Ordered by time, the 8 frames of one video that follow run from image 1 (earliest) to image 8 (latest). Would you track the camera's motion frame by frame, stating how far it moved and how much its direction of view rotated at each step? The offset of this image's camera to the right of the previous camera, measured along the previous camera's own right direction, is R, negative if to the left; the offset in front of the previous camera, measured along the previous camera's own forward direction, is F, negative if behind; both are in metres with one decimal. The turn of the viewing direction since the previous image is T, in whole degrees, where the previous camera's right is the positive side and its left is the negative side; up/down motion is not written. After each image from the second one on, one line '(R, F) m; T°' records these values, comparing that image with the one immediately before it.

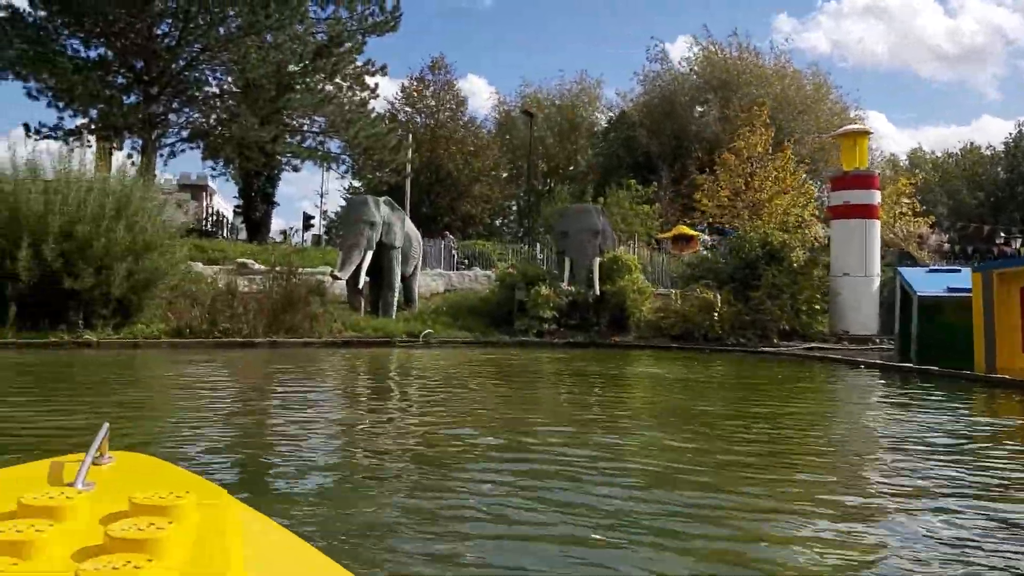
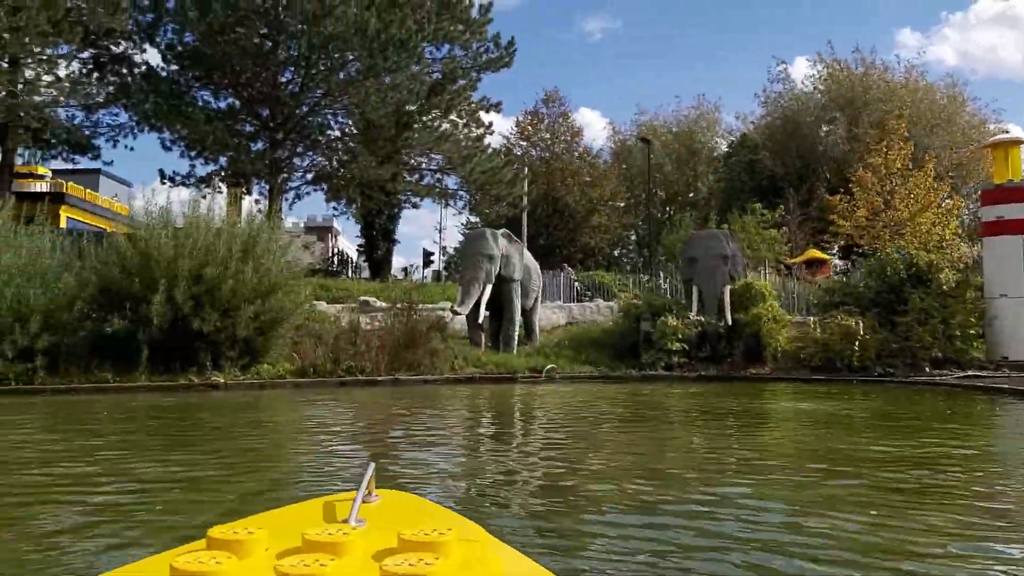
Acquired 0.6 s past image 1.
(-0.1, +0.5) m; -7°
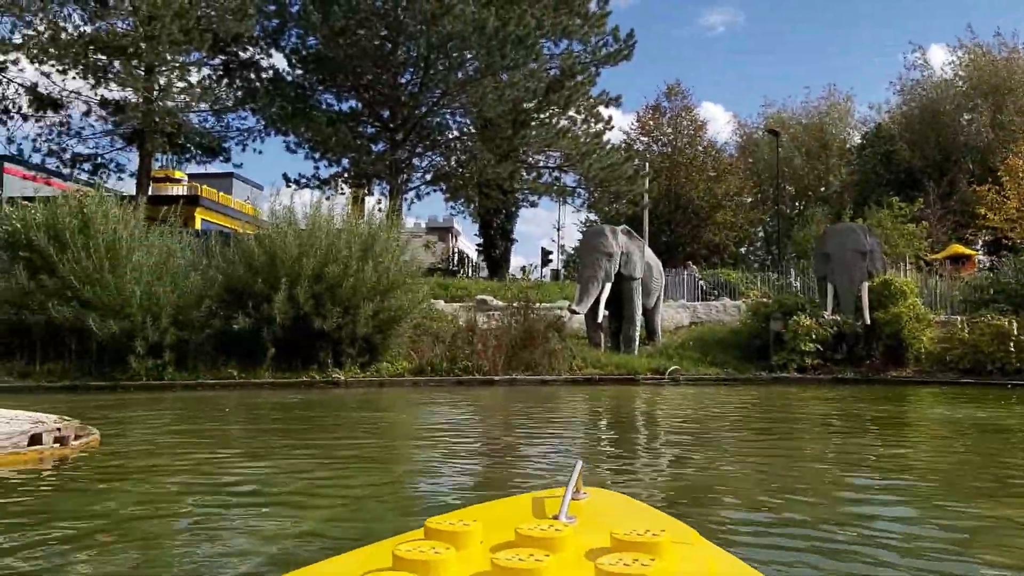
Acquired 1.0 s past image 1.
(0.0, +0.4) m; -7°
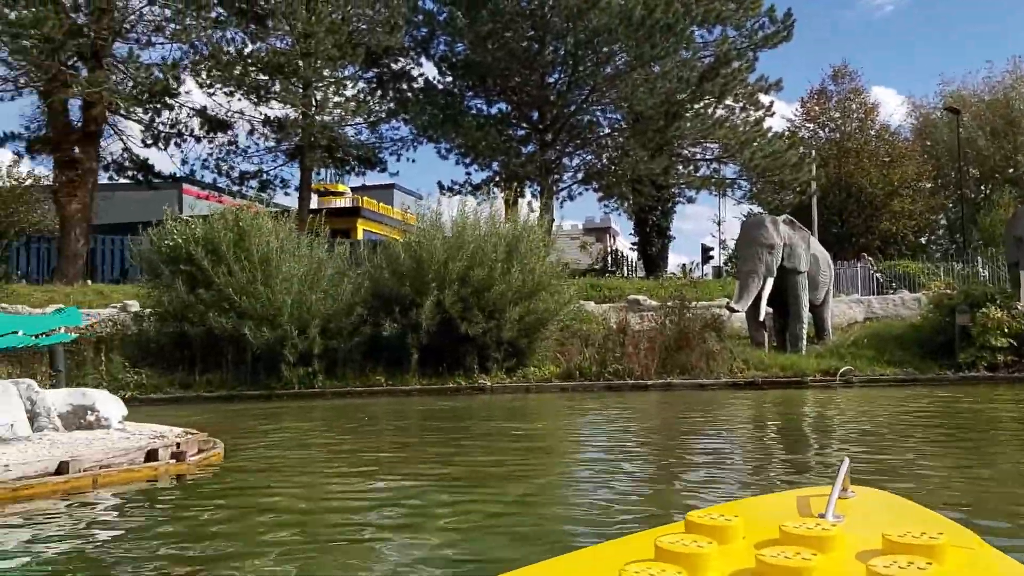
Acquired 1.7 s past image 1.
(+0.2, +0.6) m; -10°
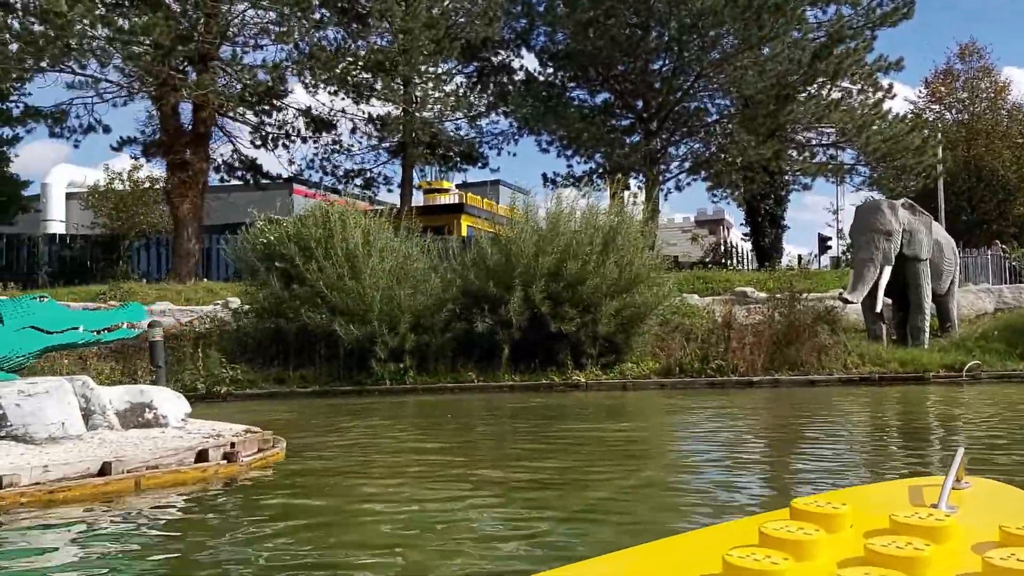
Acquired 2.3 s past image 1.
(+0.3, +0.6) m; -7°
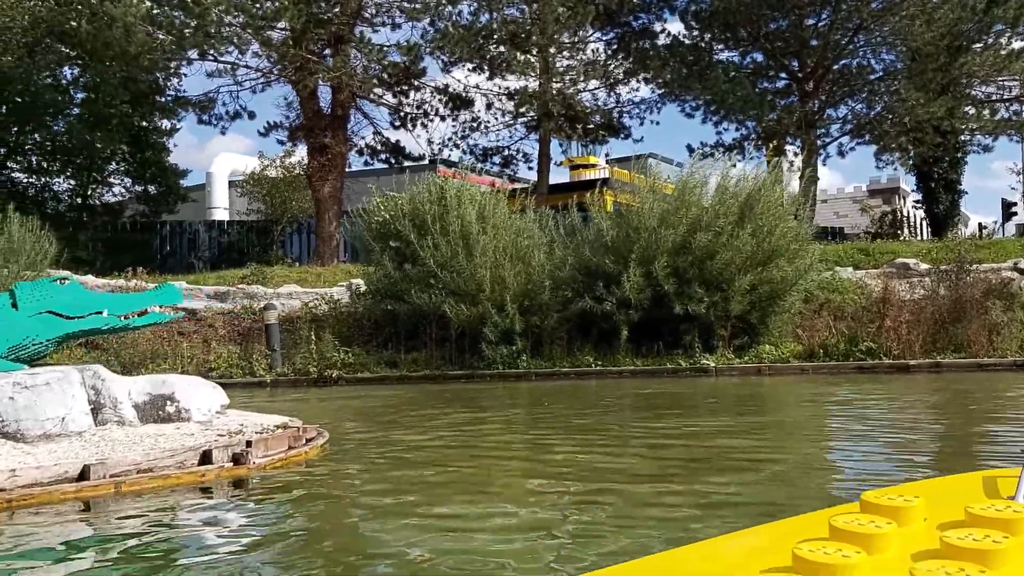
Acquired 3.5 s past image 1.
(+0.6, +1.1) m; -10°
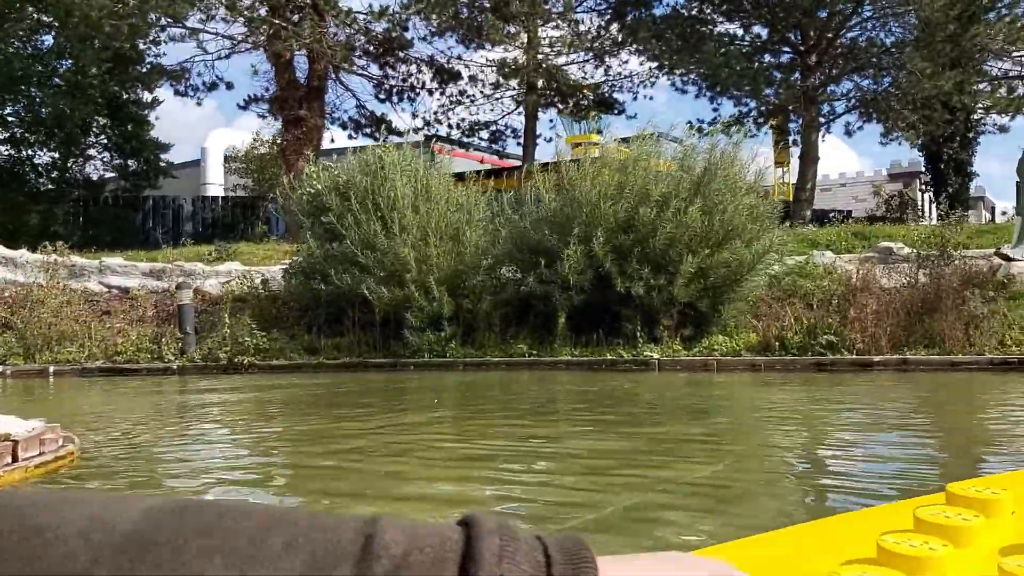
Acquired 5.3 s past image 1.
(+1.3, +1.4) m; -1°
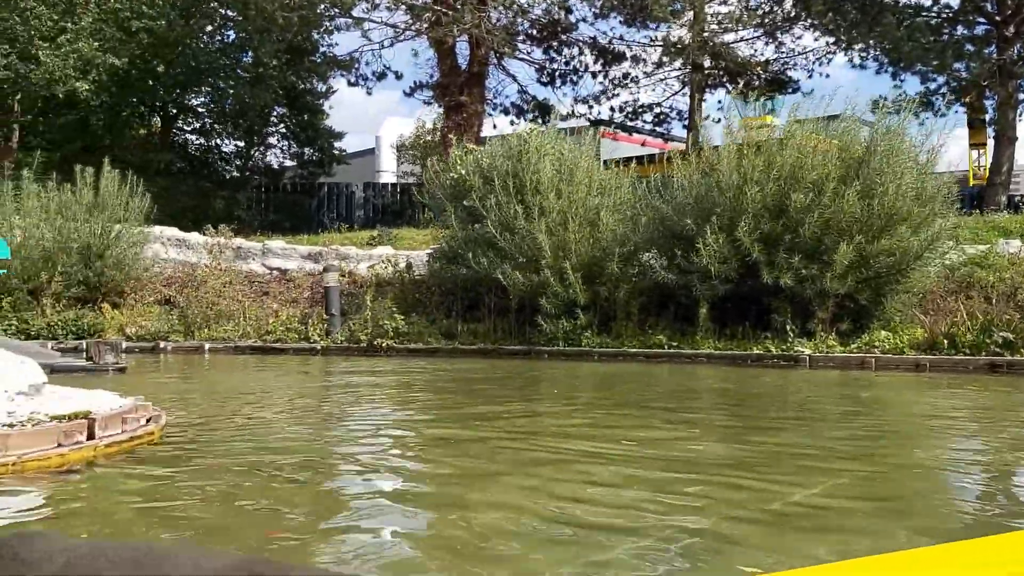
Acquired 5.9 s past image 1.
(+0.4, +0.5) m; -10°
